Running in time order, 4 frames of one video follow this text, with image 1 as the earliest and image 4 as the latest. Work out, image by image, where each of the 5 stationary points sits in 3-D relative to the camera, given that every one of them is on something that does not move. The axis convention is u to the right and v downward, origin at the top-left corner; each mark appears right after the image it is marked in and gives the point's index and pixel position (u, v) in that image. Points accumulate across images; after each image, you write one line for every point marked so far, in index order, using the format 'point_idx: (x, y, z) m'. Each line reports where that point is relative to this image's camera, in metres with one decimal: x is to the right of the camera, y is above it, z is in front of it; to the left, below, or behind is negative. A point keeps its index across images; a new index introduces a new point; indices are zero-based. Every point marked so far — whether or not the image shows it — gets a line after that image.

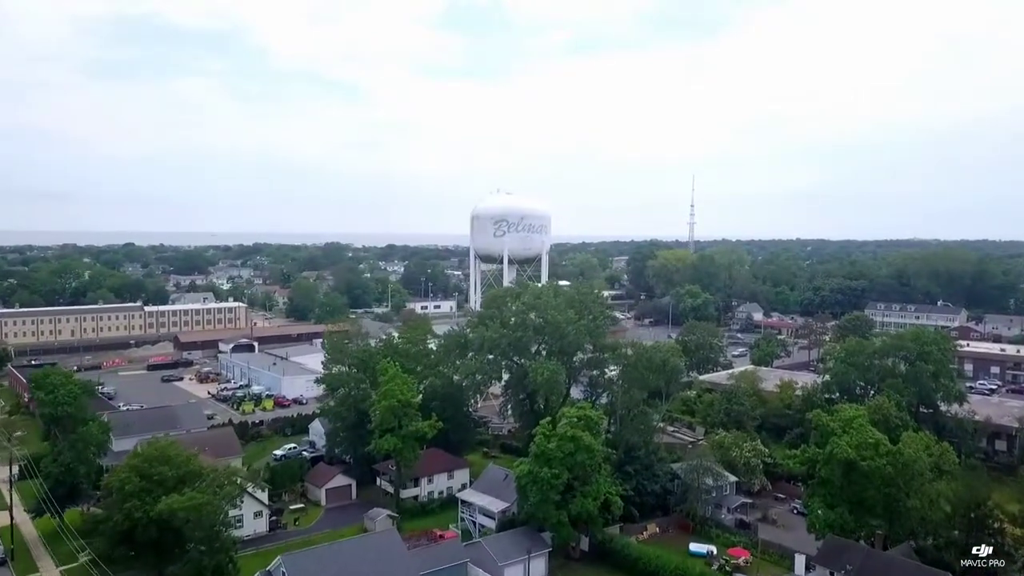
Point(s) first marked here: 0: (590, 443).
0: (+1.9, -3.7, +17.8) m
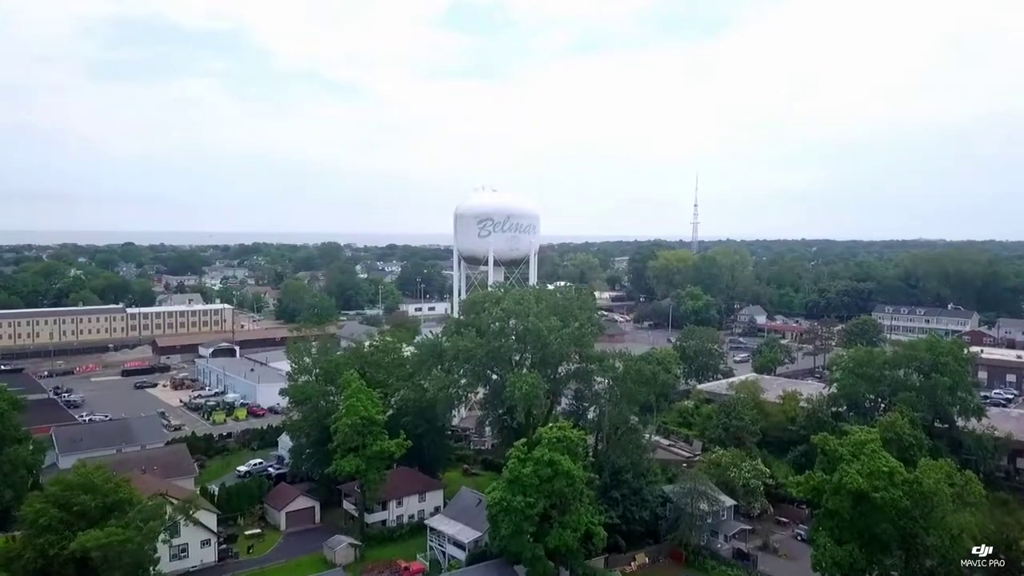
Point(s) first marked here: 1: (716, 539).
0: (+1.2, -3.9, +16.0) m
1: (+5.2, -6.3, +18.9) m
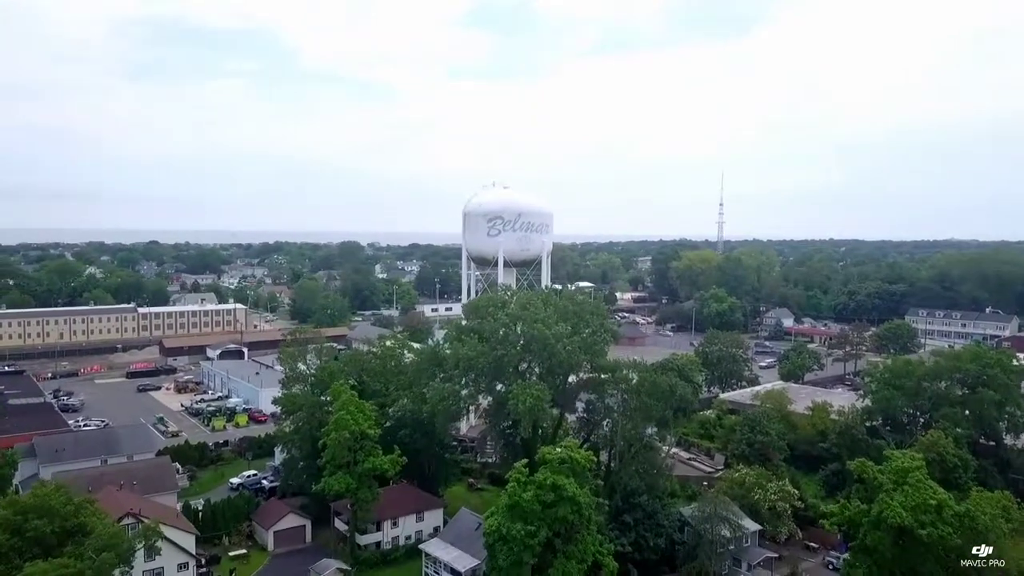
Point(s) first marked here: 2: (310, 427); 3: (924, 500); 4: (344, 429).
0: (+1.2, -4.0, +14.4) m
1: (+5.2, -6.4, +17.2) m
2: (-5.3, -3.6, +19.6) m
3: (+7.0, -3.6, +12.7) m
4: (-3.9, -3.2, +17.2) m
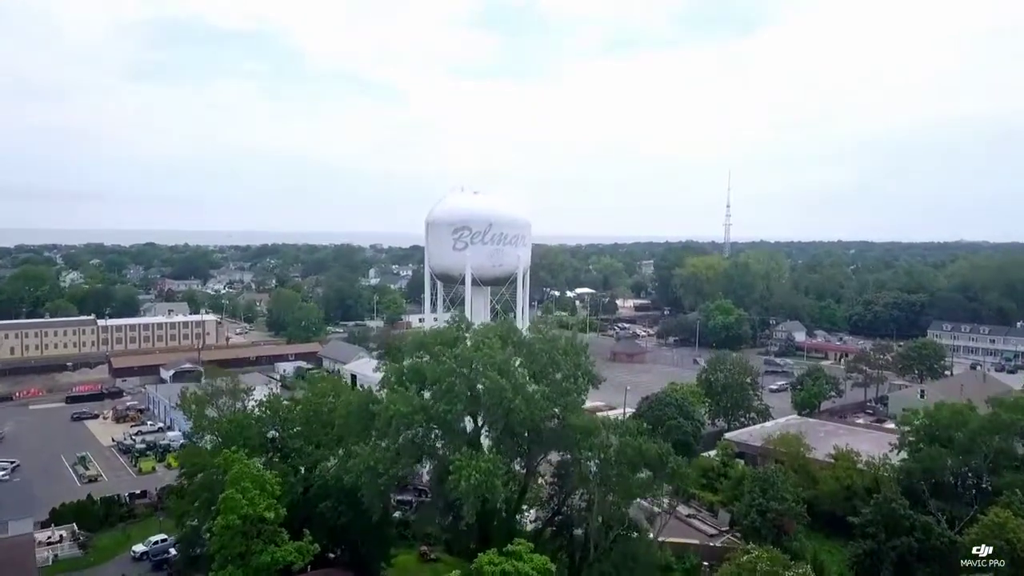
0: (+0.2, -4.7, +10.5) m
1: (+4.2, -7.2, +13.2) m
2: (-6.3, -4.3, +15.7) m
3: (+5.9, -4.3, +8.7) m
4: (-4.9, -3.9, +13.3) m
